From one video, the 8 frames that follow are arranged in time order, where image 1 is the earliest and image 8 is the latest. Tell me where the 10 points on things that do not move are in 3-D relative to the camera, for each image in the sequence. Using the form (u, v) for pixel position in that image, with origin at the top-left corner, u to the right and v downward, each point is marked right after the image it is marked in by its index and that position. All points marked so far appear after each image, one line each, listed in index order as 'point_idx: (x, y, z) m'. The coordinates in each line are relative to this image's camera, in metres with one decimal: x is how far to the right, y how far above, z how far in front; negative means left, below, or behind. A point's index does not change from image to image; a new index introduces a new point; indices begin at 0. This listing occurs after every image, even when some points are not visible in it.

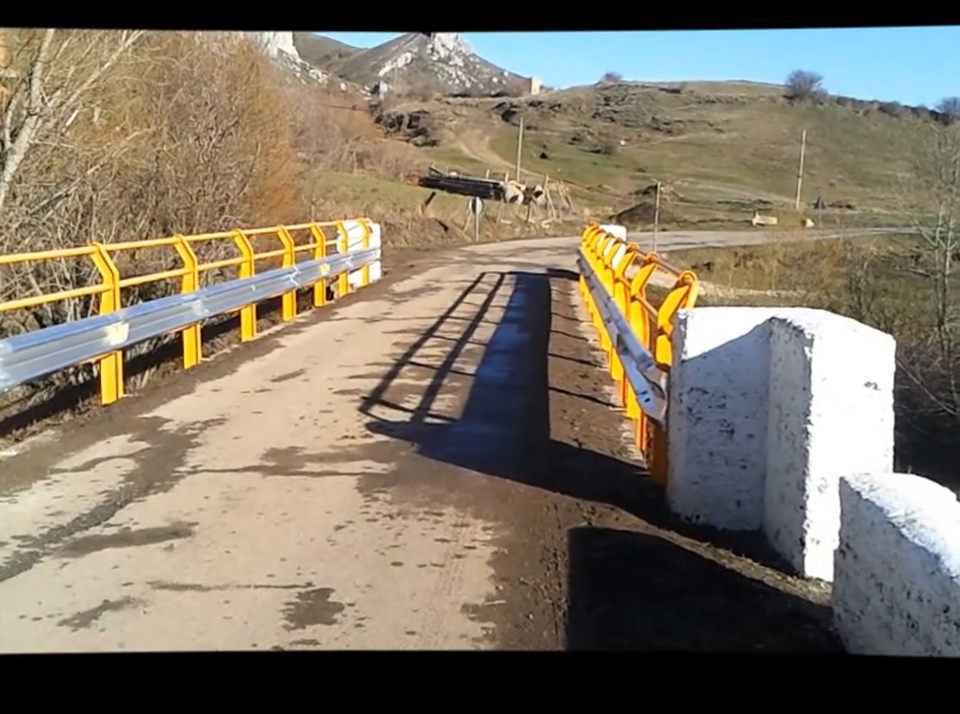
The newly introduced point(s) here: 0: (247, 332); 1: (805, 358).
0: (-3.4, +0.4, +14.9) m
1: (+1.6, 0.0, +5.2) m
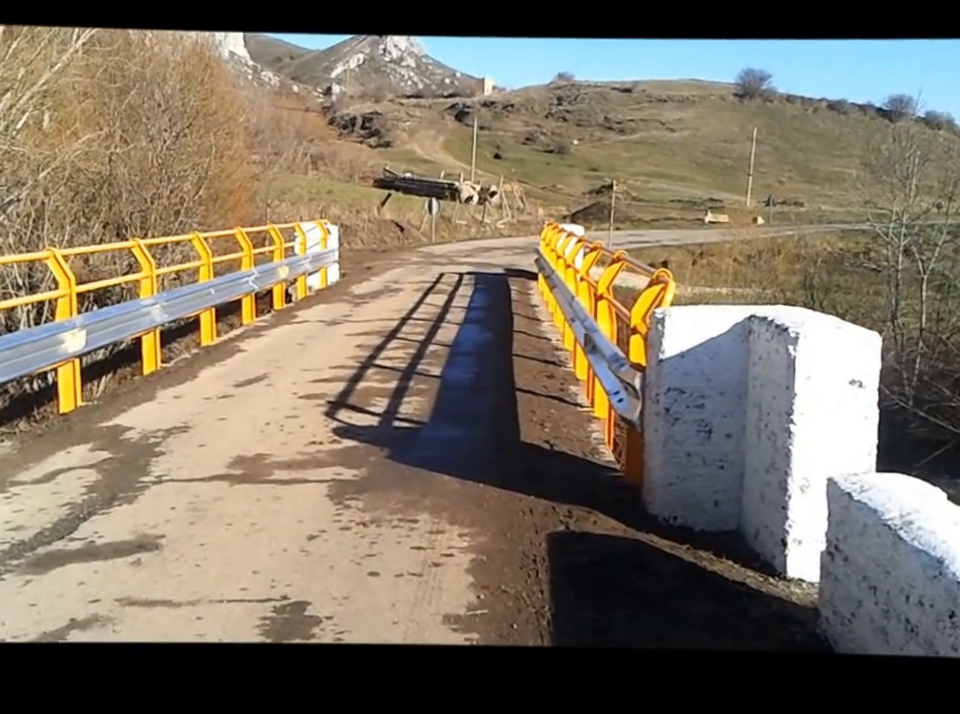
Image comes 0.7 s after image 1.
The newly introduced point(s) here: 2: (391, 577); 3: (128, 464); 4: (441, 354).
0: (-3.9, +0.3, +14.6) m
1: (+1.5, 0.0, +5.1) m
2: (-0.4, -1.1, +5.0) m
3: (-2.4, -0.7, +7.1) m
4: (-0.5, 0.0, +12.7) m
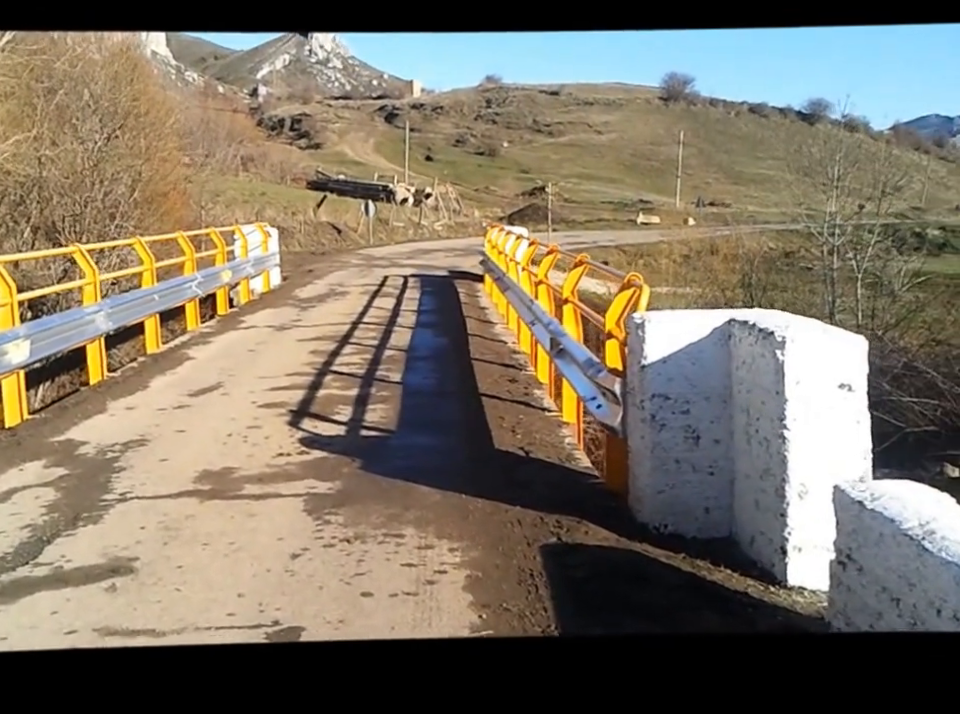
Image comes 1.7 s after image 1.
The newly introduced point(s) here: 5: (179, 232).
0: (-4.5, +0.2, +14.2) m
1: (+1.5, 0.0, +5.0) m
2: (-0.4, -1.1, +4.8) m
3: (-2.6, -0.8, +6.8) m
4: (-1.0, 0.0, +12.5) m
5: (-5.0, +2.1, +17.3) m
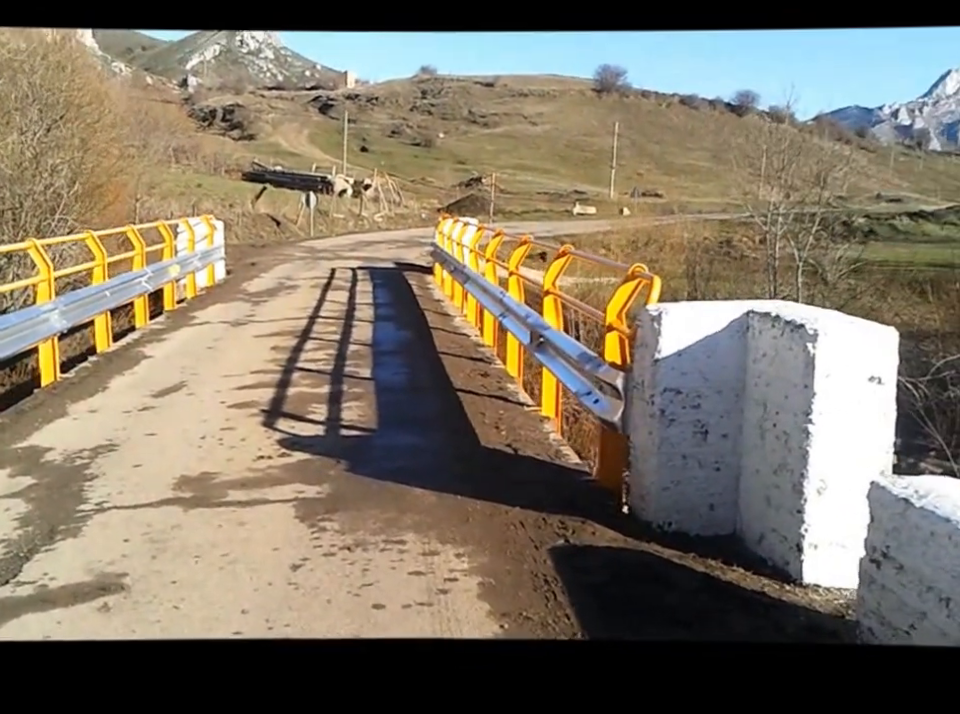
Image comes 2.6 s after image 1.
0: (-5.0, +0.2, +13.7) m
1: (+1.5, 0.0, +4.9) m
2: (-0.4, -1.1, +4.5) m
3: (-2.6, -0.8, +6.4) m
4: (-1.4, 0.0, +12.2) m
5: (-5.7, +2.1, +16.7) m
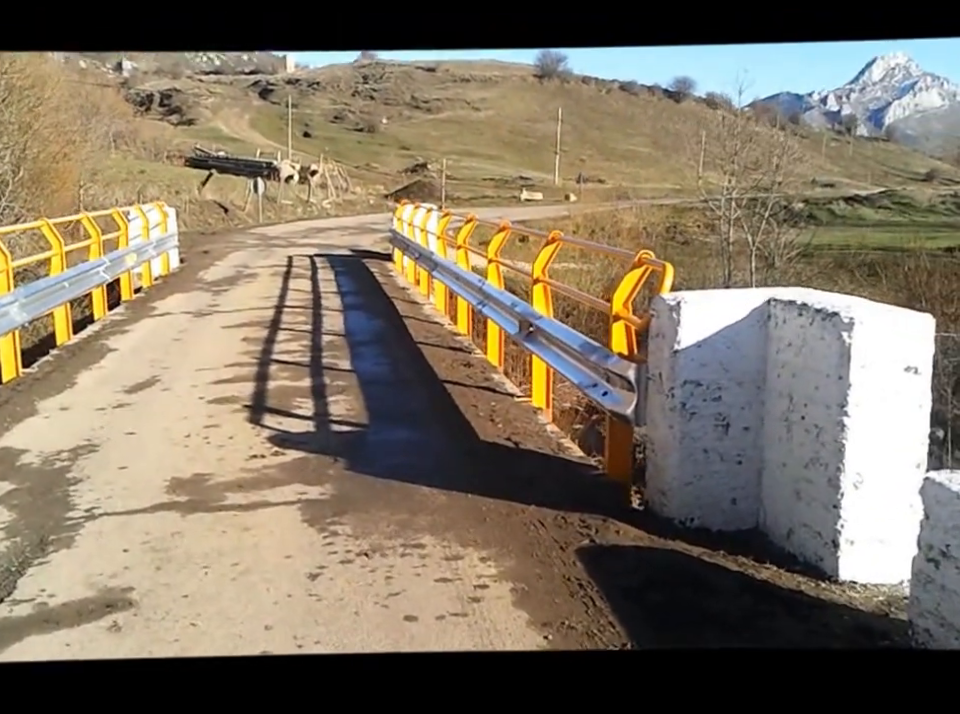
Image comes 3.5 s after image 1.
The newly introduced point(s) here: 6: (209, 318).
0: (-5.3, +0.3, +13.2) m
1: (+1.6, +0.1, +4.7) m
2: (-0.2, -1.1, +4.3) m
3: (-2.6, -0.8, +6.1) m
4: (-1.6, +0.1, +11.9) m
5: (-6.2, +2.2, +16.1) m
6: (-3.9, +0.6, +14.8) m
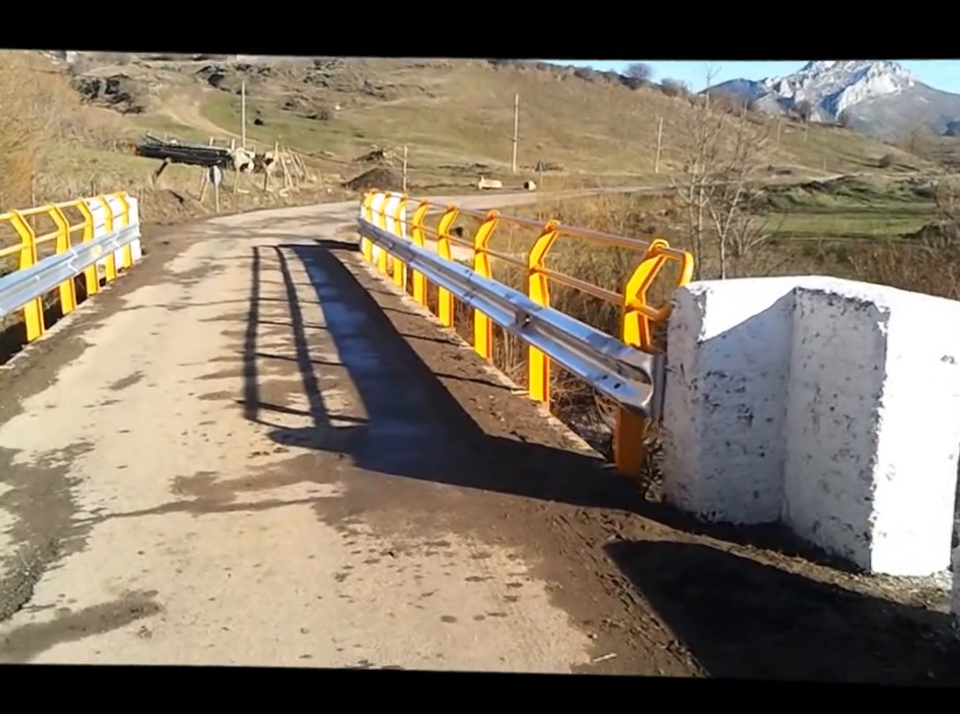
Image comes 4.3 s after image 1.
0: (-5.5, +0.3, +12.8) m
1: (+1.8, +0.1, +4.7) m
2: (0.0, -1.1, +4.2) m
3: (-2.5, -0.8, +5.9) m
4: (-1.8, +0.2, +11.7) m
5: (-6.5, +2.3, +15.8) m
6: (-4.1, +0.7, +14.5) m
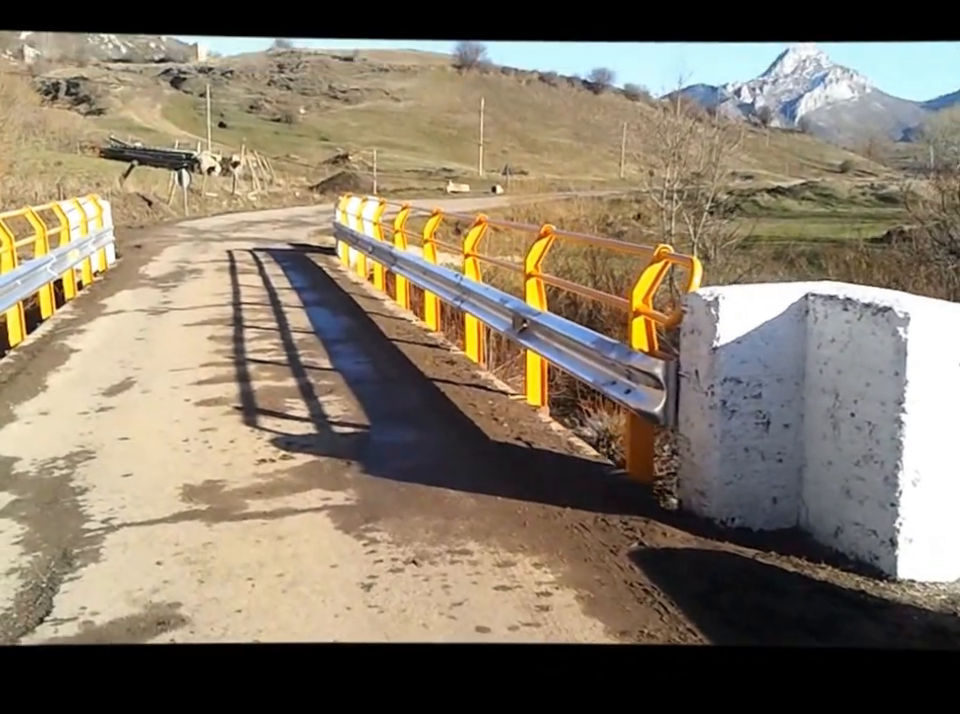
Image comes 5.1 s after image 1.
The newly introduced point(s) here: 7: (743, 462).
0: (-5.7, +0.3, +12.6) m
1: (+1.9, +0.1, +4.7) m
2: (+0.1, -1.1, +4.1) m
3: (-2.4, -0.8, +5.7) m
4: (-1.9, +0.2, +11.6) m
5: (-6.8, +2.2, +15.5) m
6: (-4.3, +0.6, +14.3) m
7: (+1.4, -0.6, +5.5) m
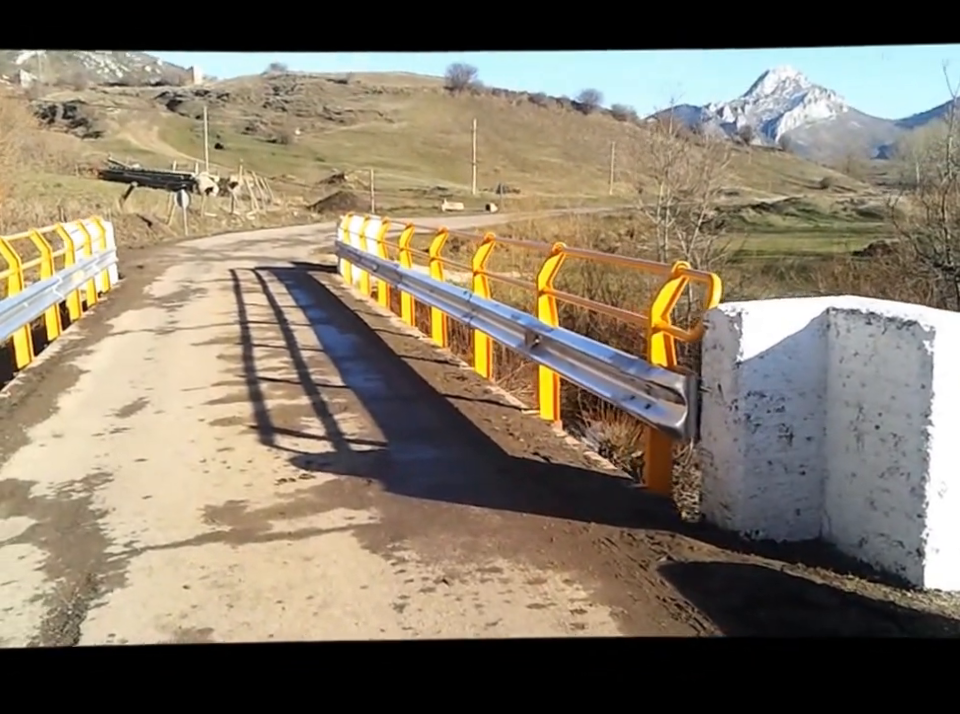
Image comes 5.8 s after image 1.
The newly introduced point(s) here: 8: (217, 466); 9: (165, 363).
0: (-5.5, 0.0, +12.6) m
1: (+2.0, 0.0, +4.7) m
2: (+0.2, -1.2, +4.1) m
3: (-2.2, -1.0, +5.7) m
4: (-1.7, 0.0, +11.6) m
5: (-6.7, +1.9, +15.5) m
6: (-4.2, +0.3, +14.3) m
7: (+1.5, -0.6, +5.4) m
8: (-1.8, -0.7, +7.0) m
9: (-3.6, -0.1, +11.7) m
